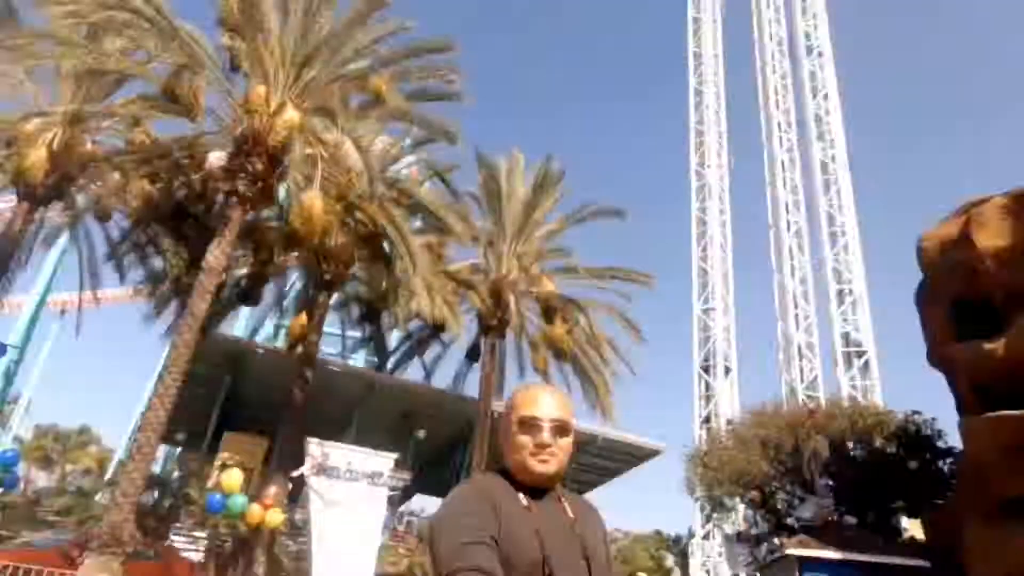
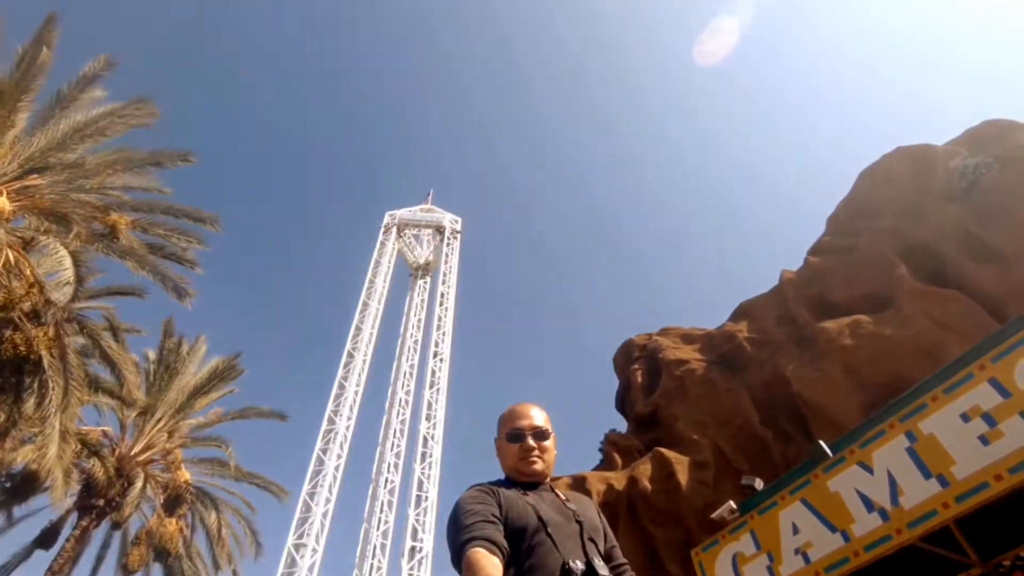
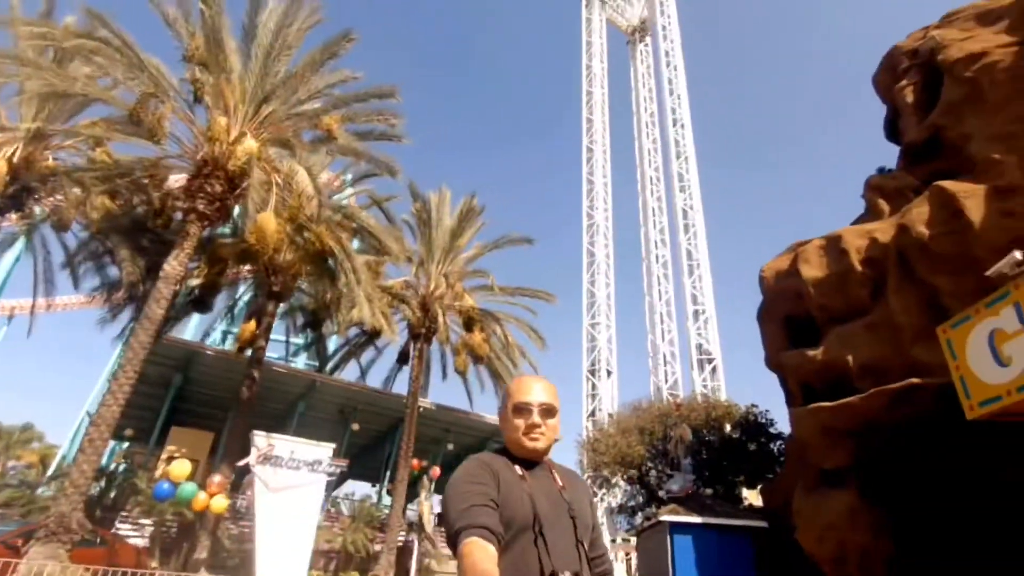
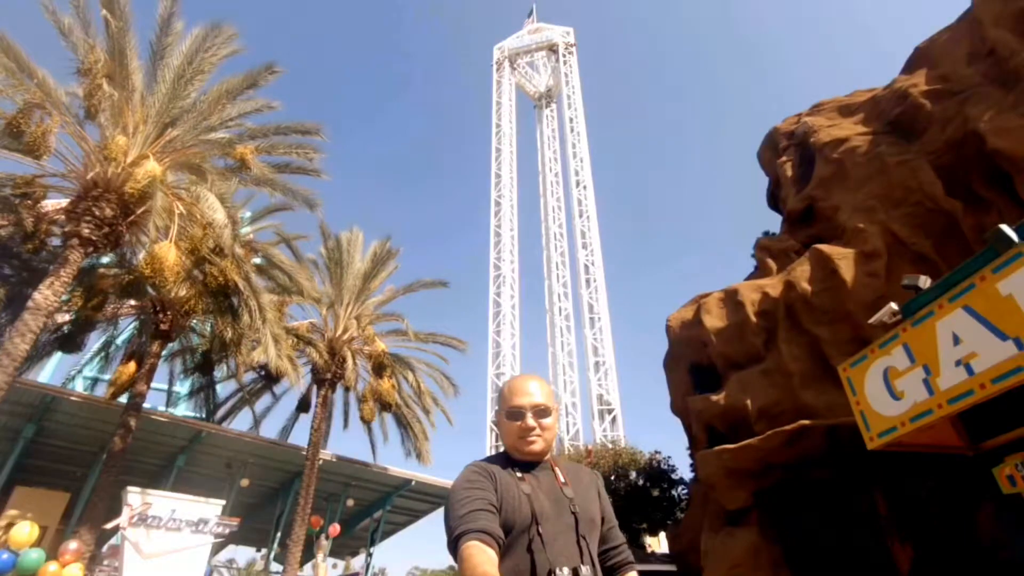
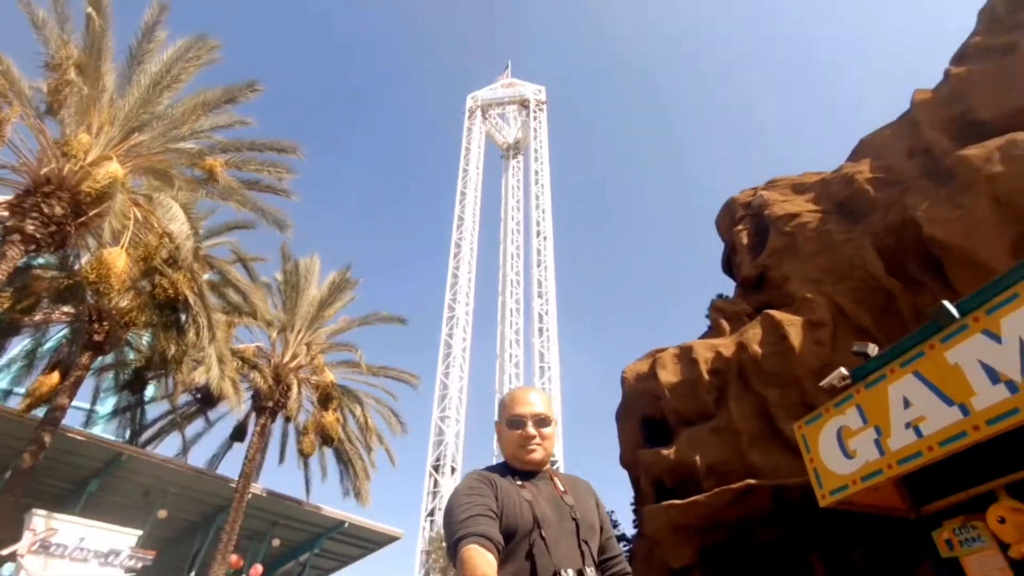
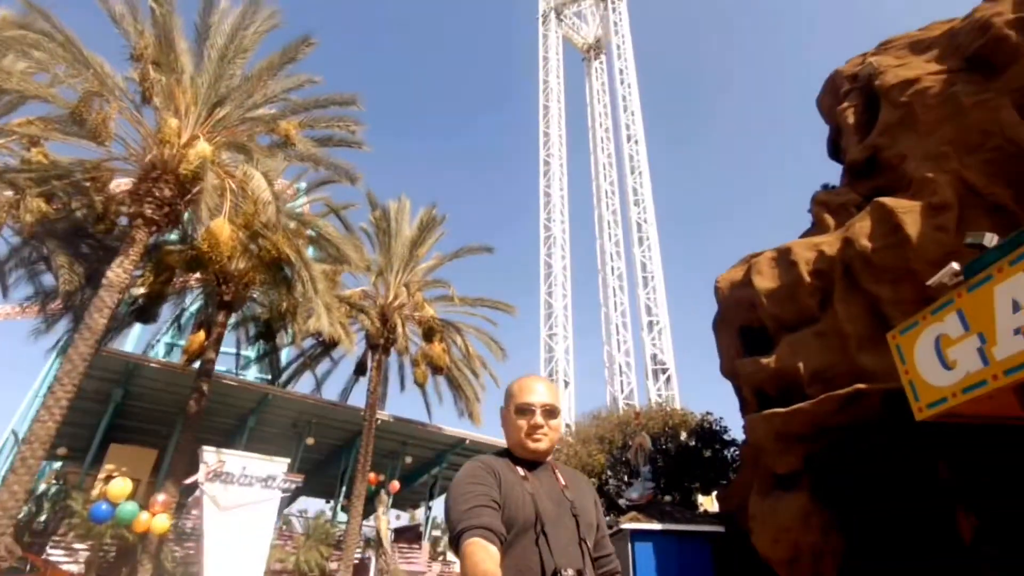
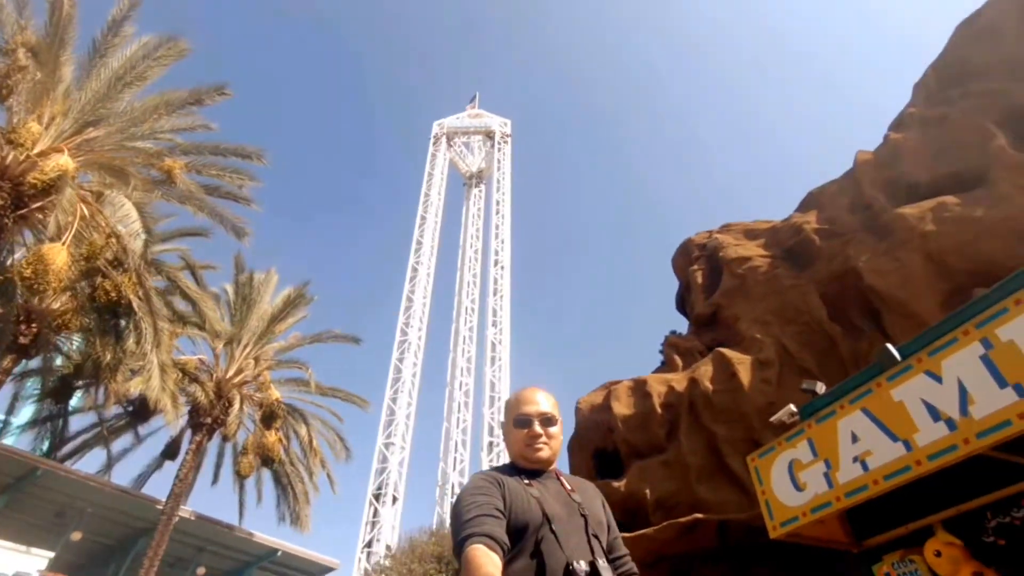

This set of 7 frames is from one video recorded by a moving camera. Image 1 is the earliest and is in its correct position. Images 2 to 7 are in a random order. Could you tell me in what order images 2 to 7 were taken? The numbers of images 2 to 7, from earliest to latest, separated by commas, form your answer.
3, 6, 4, 5, 7, 2
